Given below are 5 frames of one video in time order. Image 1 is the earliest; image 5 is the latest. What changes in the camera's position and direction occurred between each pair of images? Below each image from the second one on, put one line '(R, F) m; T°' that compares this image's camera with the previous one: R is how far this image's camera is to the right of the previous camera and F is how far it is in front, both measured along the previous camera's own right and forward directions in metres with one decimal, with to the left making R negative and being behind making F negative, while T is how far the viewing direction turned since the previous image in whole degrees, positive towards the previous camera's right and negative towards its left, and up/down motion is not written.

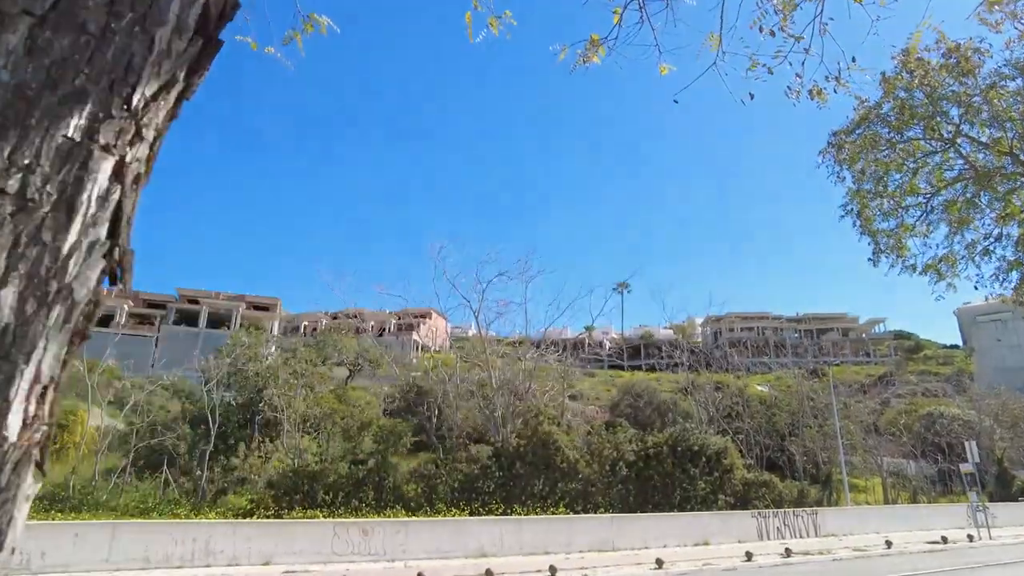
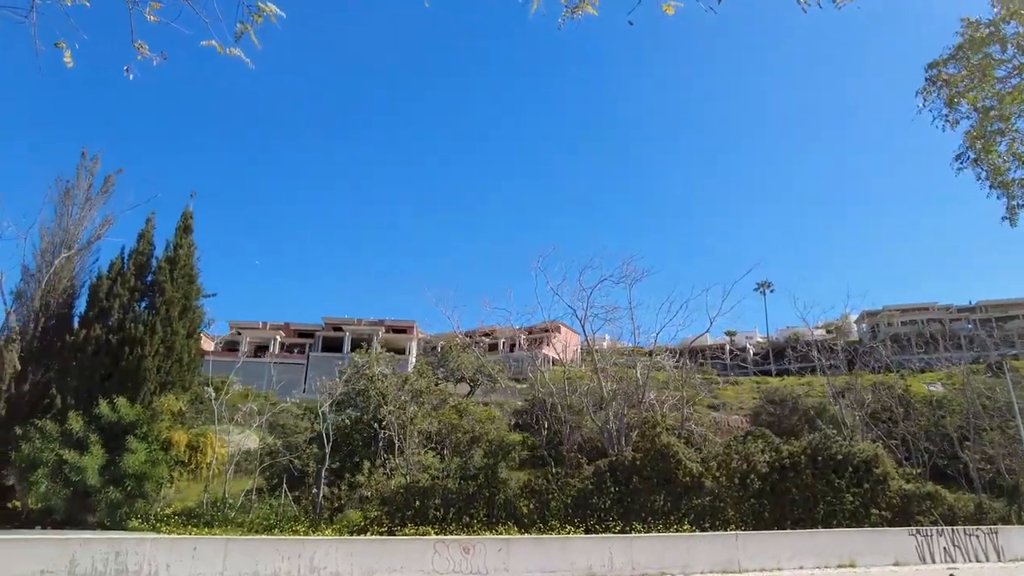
(+1.0, +0.7) m; -12°
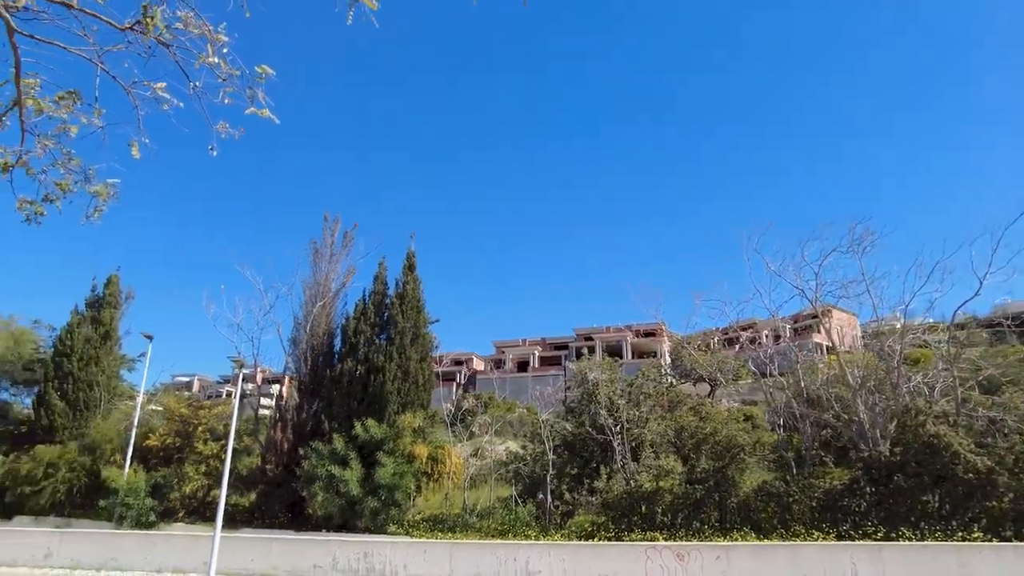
(+1.7, +0.5) m; -23°
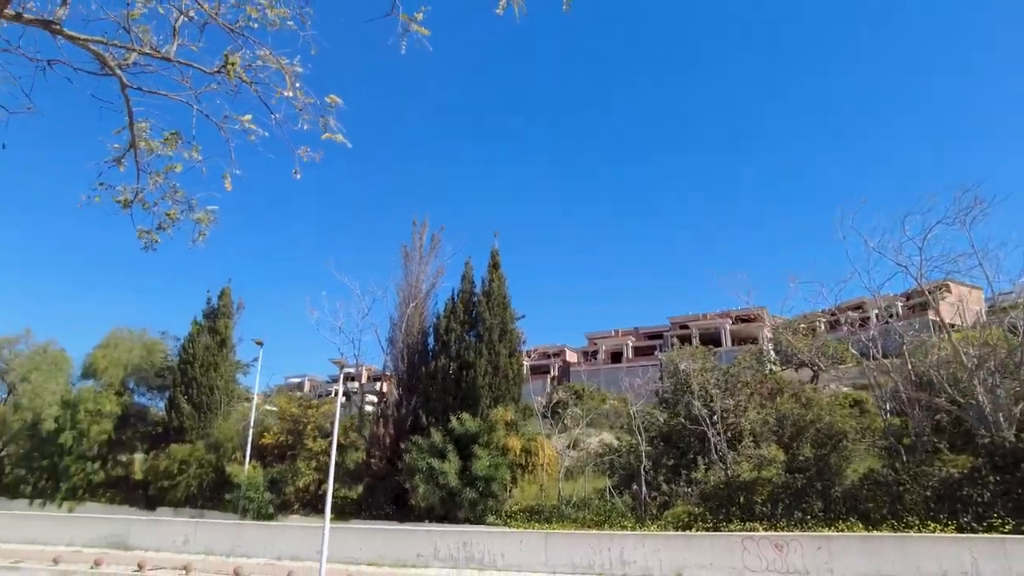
(+0.3, -0.2) m; -8°
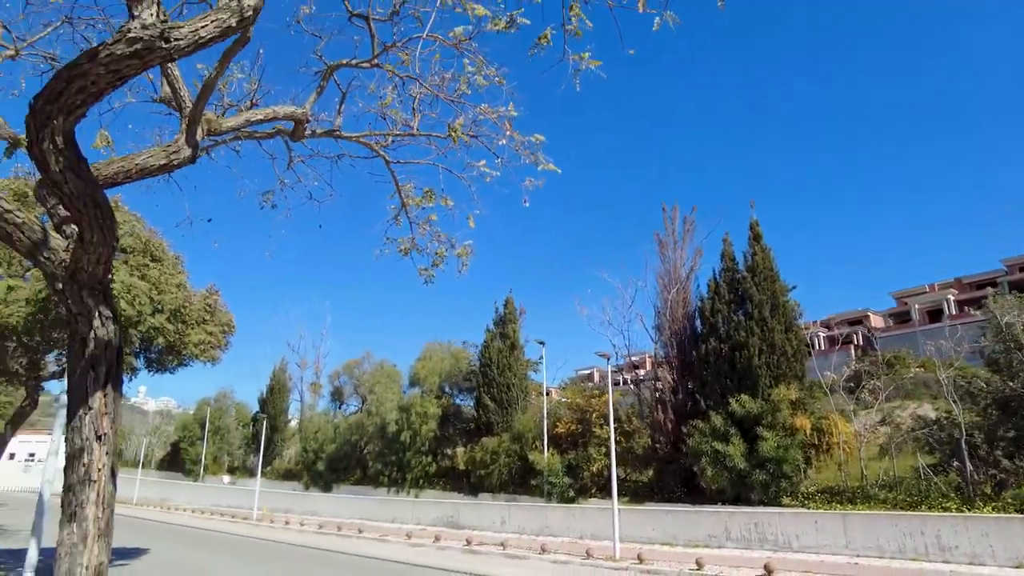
(+0.6, -0.4) m; -24°
